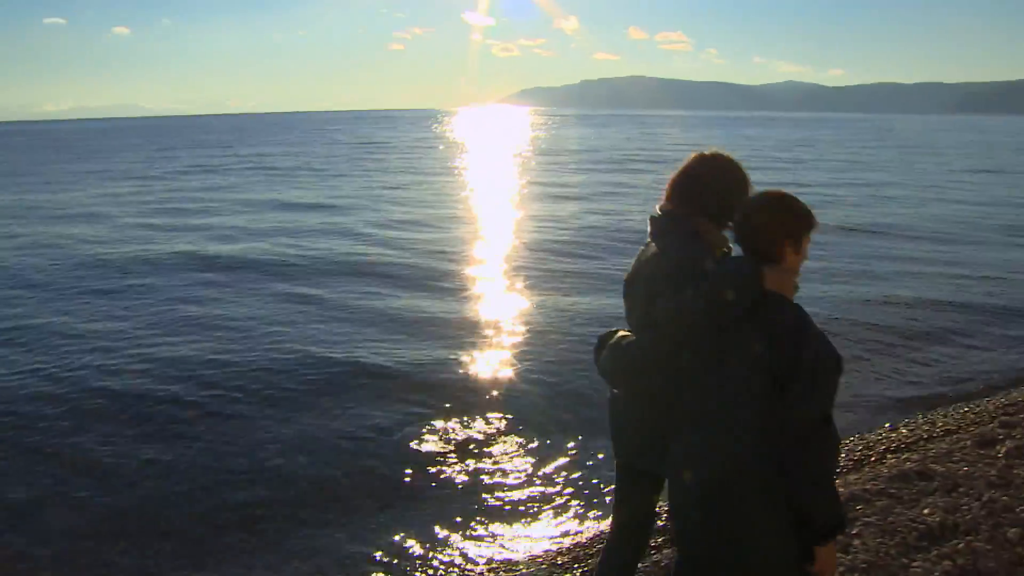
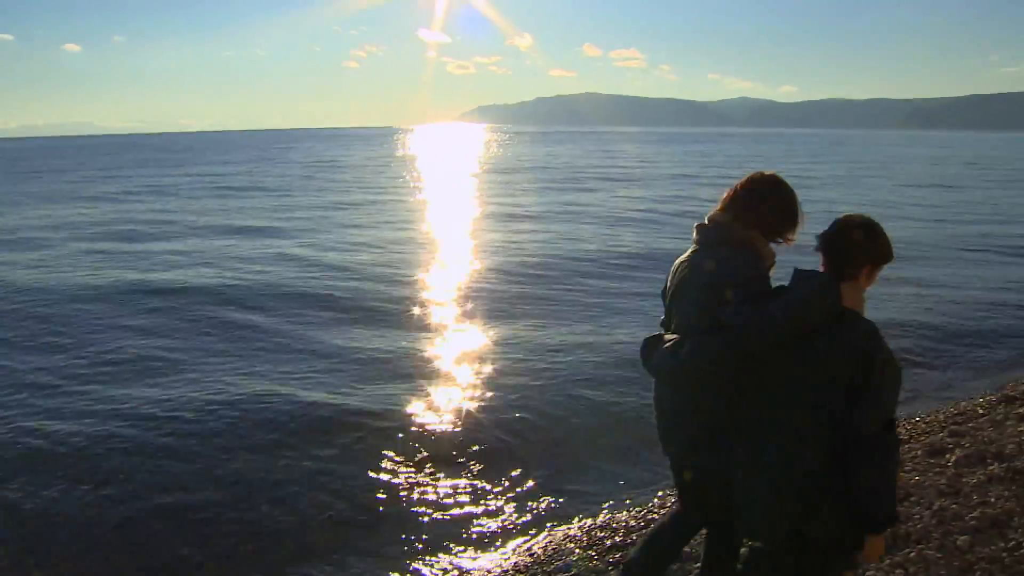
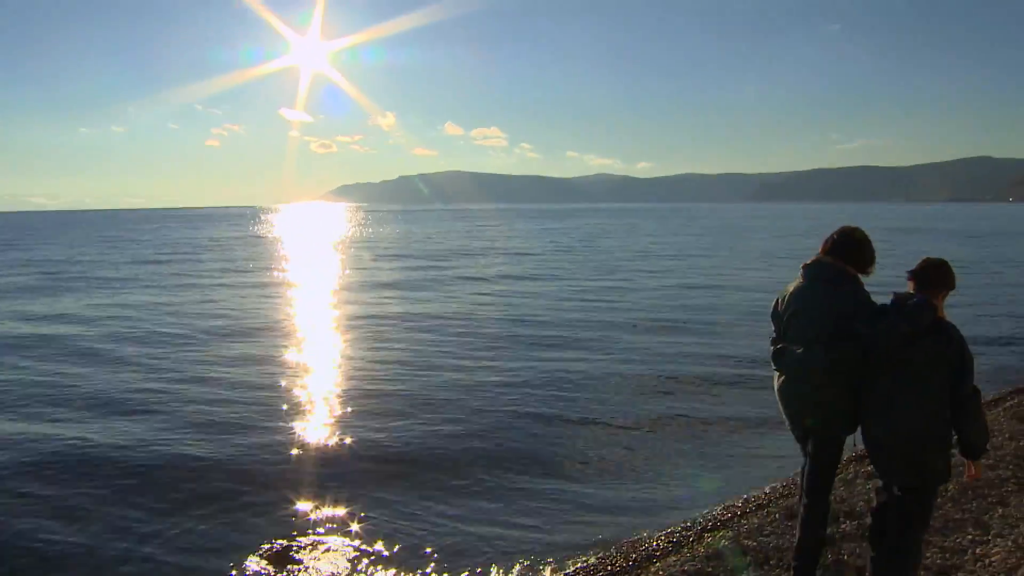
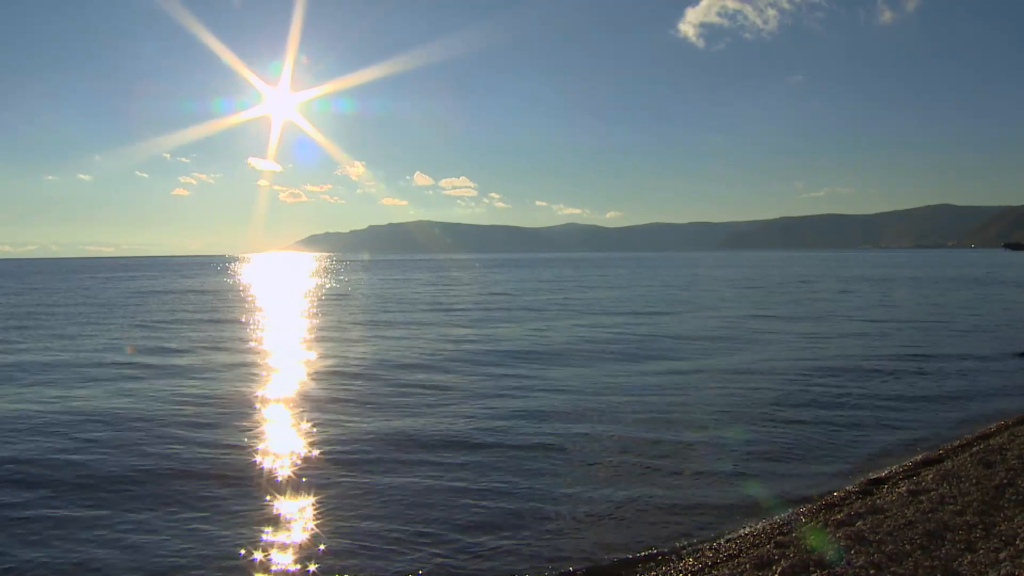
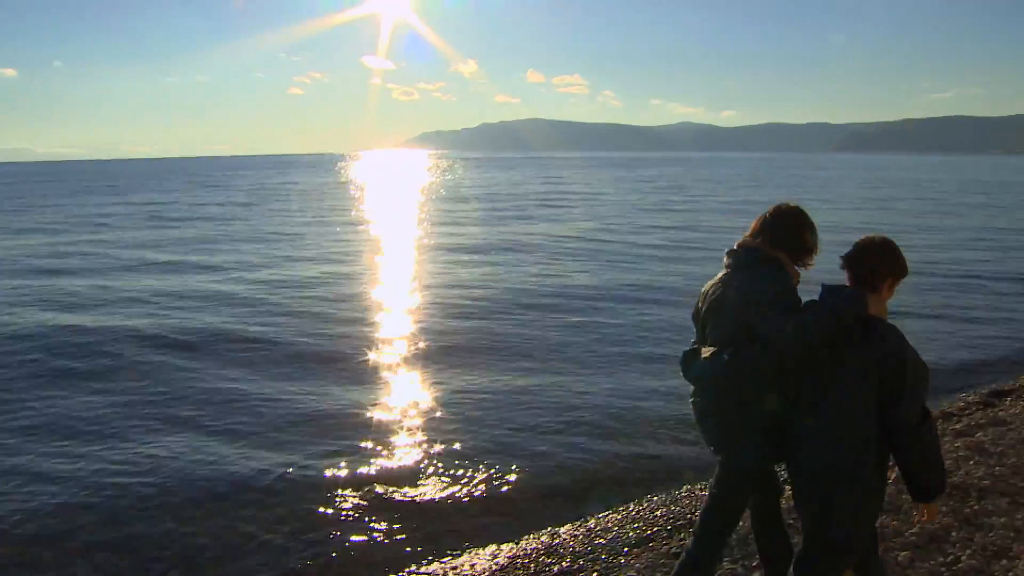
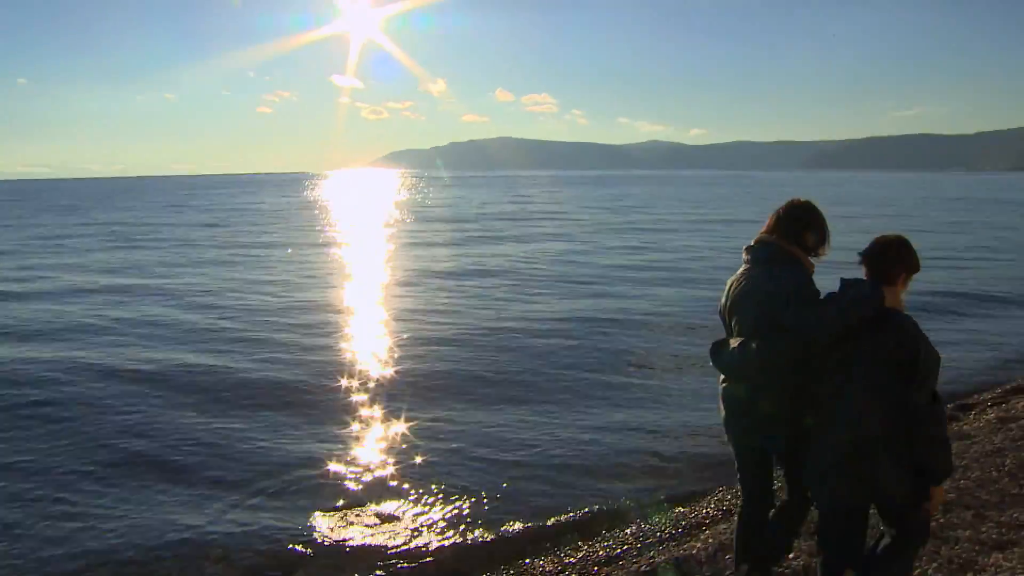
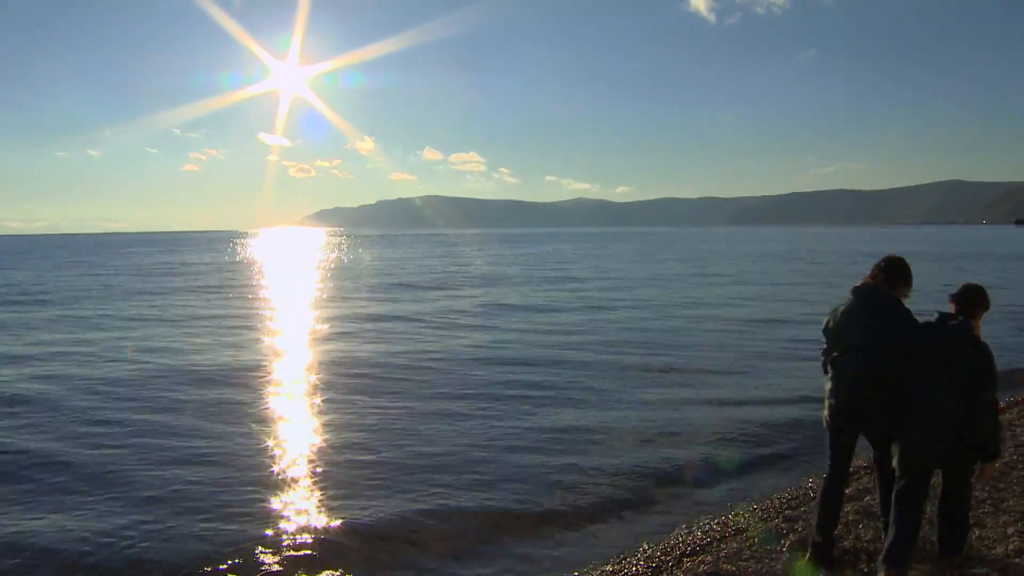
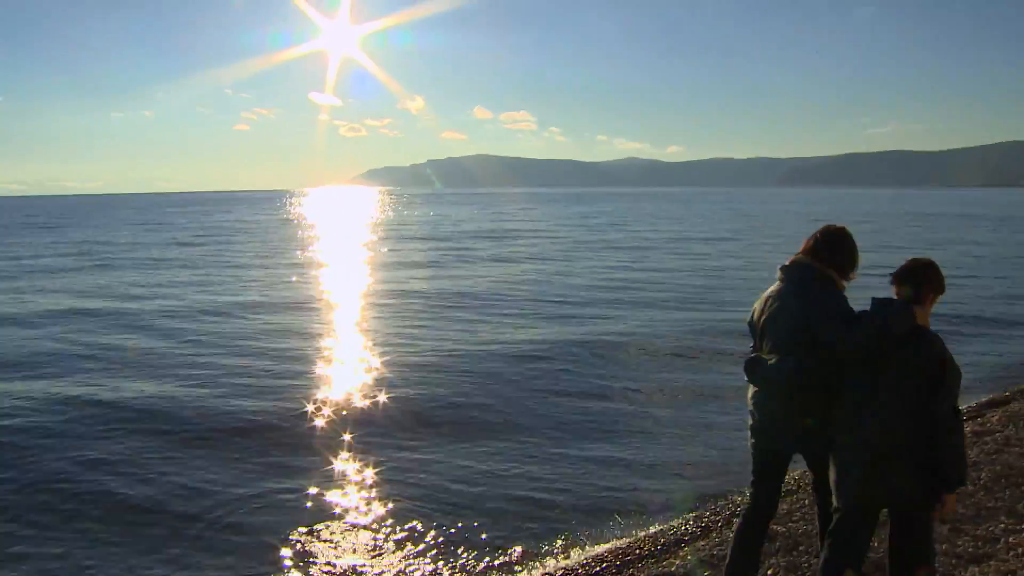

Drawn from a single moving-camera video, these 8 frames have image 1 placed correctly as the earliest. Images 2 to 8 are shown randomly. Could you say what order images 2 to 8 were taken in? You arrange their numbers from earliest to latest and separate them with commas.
2, 5, 6, 8, 3, 7, 4
